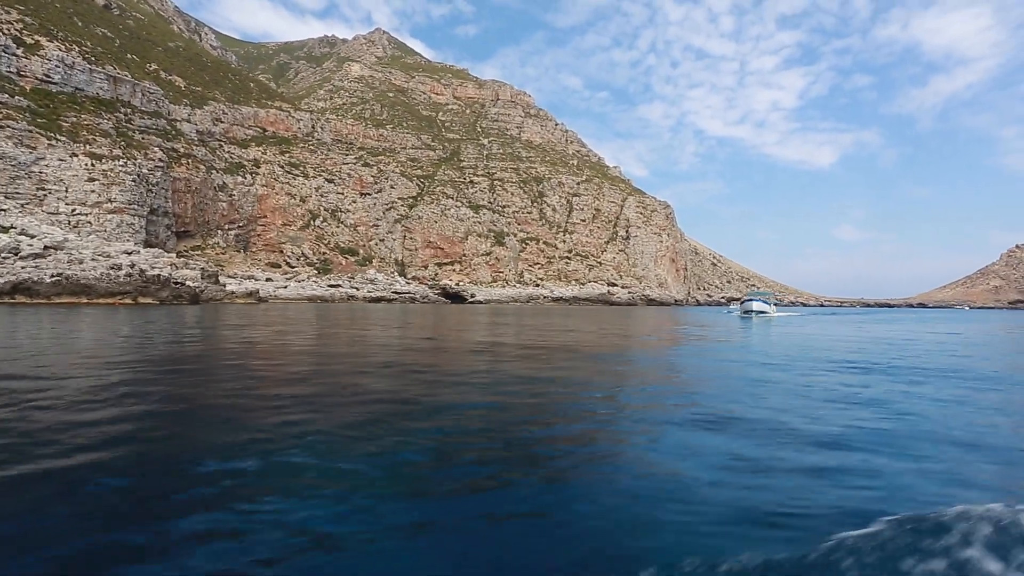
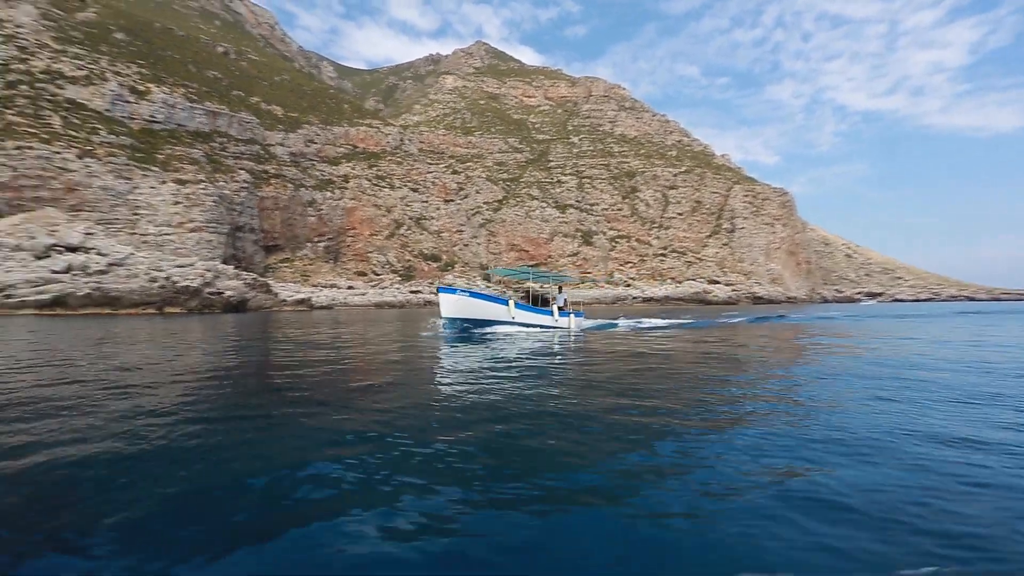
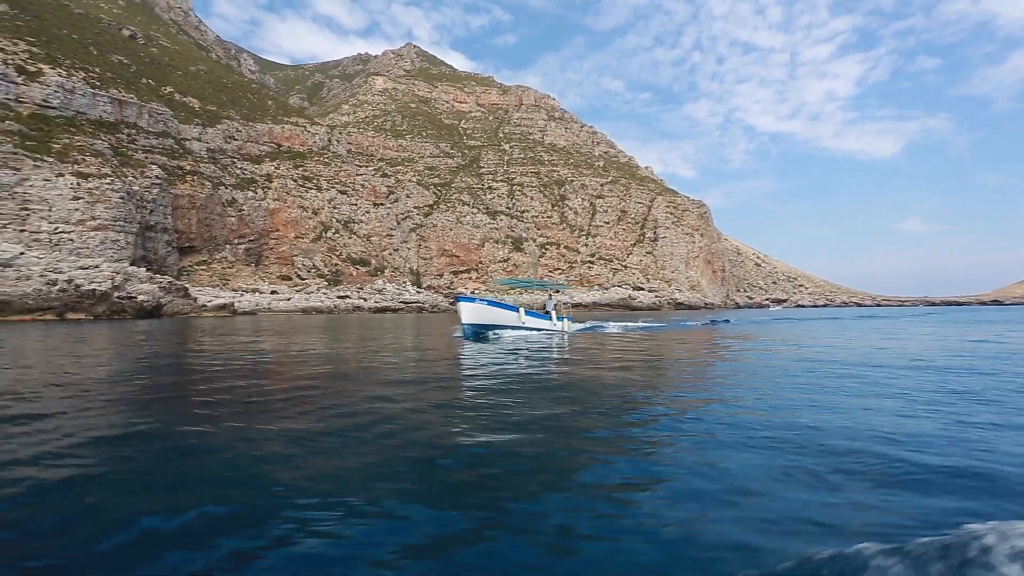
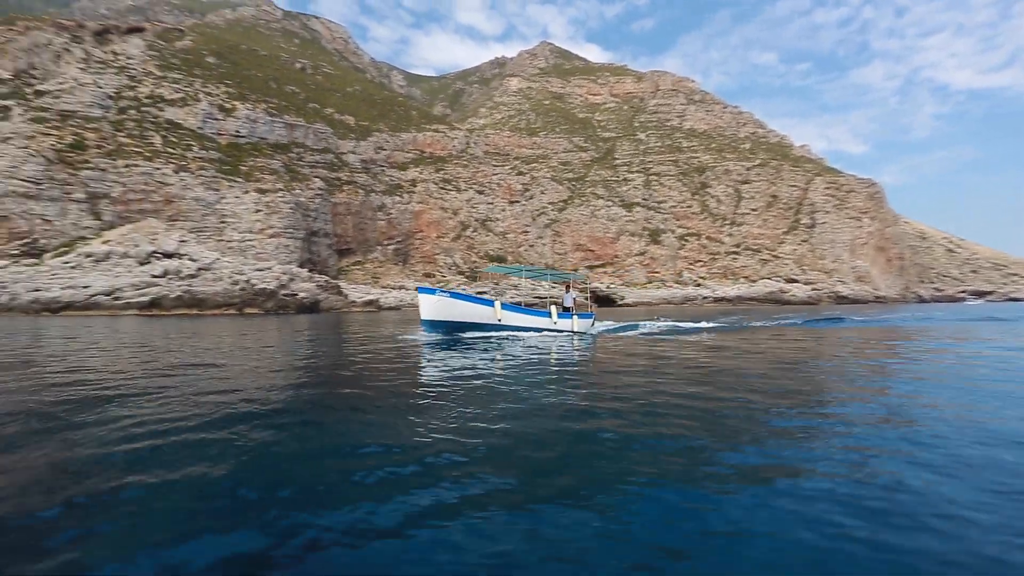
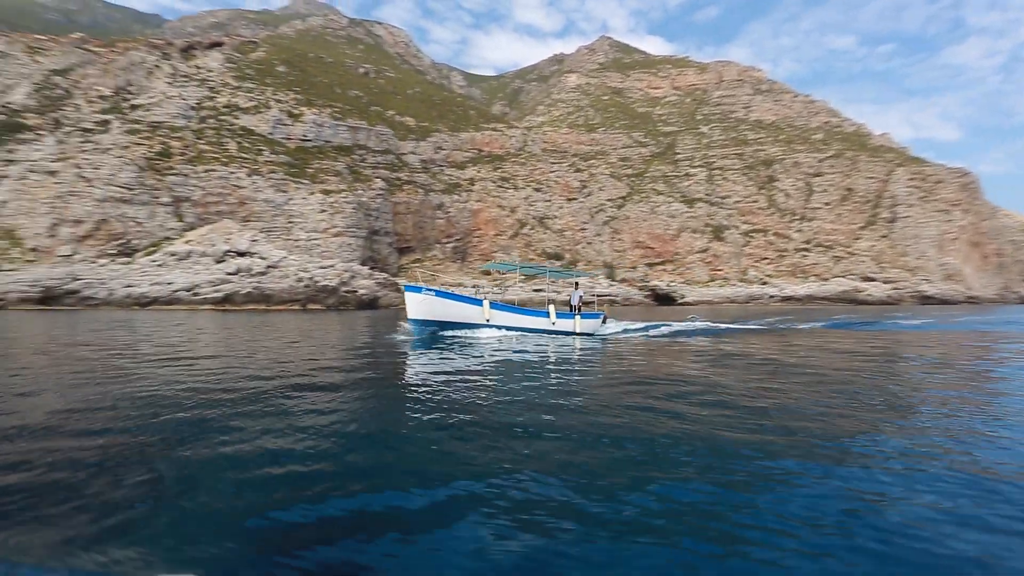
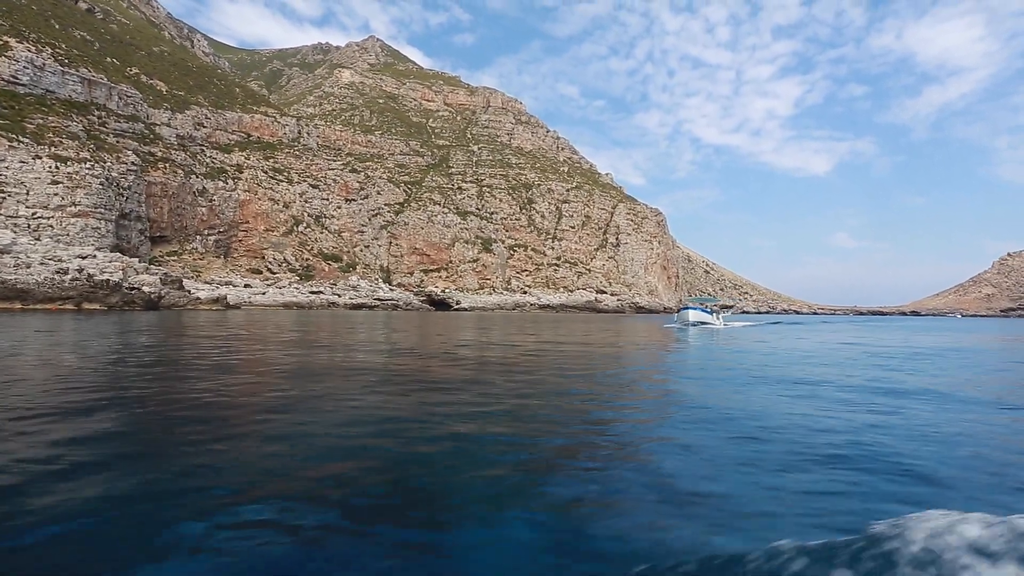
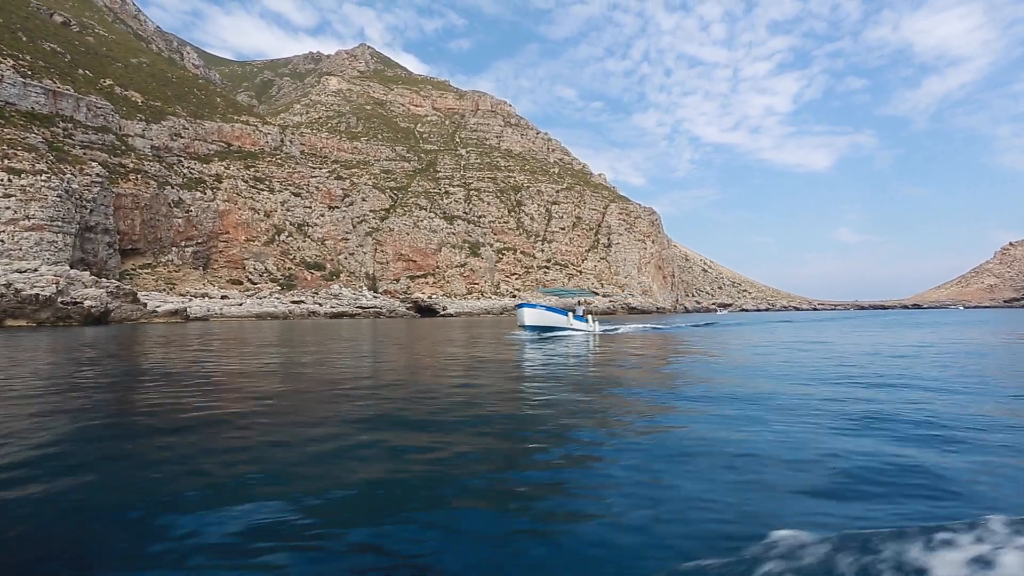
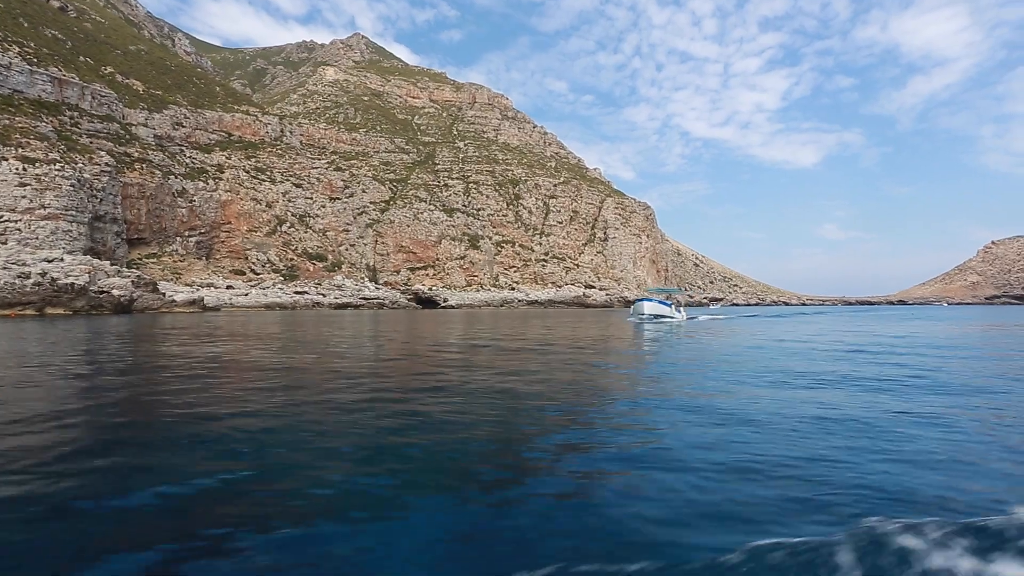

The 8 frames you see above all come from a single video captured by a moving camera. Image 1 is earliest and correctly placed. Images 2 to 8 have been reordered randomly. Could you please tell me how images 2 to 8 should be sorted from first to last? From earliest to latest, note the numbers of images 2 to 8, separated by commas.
6, 8, 7, 3, 2, 4, 5
